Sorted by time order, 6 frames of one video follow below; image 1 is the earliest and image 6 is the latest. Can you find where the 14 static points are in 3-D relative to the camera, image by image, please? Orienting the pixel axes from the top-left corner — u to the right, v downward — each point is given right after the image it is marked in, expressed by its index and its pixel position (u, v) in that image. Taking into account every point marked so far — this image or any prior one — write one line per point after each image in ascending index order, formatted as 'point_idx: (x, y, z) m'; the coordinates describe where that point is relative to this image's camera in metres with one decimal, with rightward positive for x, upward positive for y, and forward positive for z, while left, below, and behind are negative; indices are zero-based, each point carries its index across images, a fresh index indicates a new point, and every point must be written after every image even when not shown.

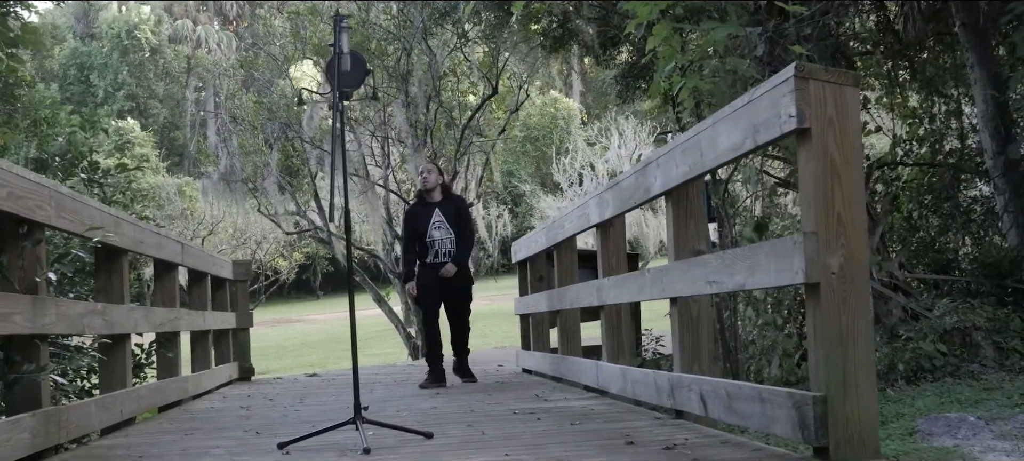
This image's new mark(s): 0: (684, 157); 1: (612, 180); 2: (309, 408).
0: (+0.5, +0.2, +2.7) m
1: (+0.4, +0.2, +3.6) m
2: (-0.9, -0.8, +4.4) m
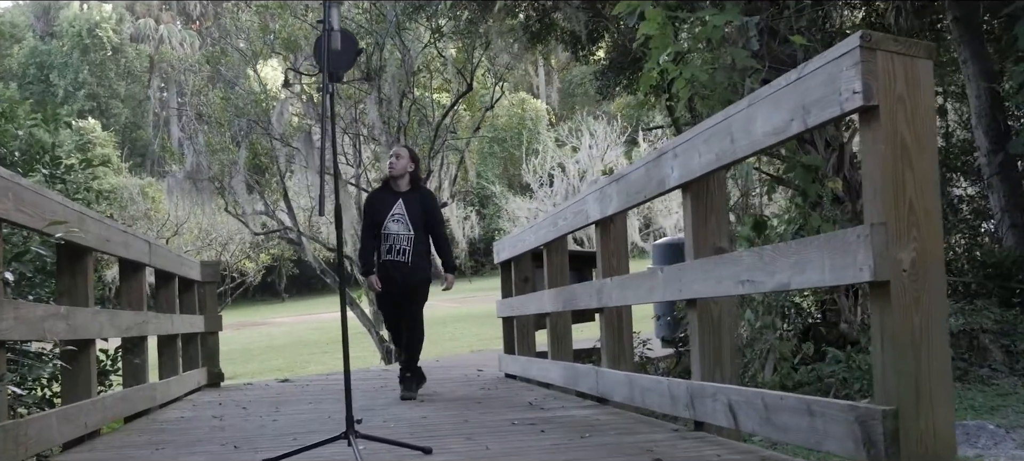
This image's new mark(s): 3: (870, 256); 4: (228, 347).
0: (+0.5, +0.2, +2.5) m
1: (+0.4, +0.2, +3.4) m
2: (-1.0, -0.8, +4.2) m
3: (+0.7, 0.0, +1.7) m
4: (-5.1, -2.1, +17.1) m
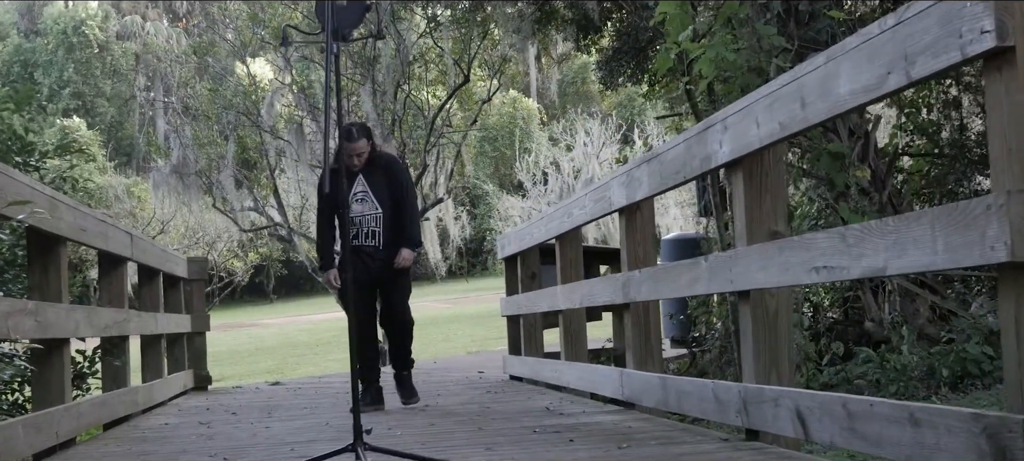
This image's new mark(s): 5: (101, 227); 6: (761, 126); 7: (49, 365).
0: (+0.6, +0.3, +2.2) m
1: (+0.4, +0.2, +3.1) m
2: (-0.9, -0.8, +3.8) m
3: (+0.7, 0.0, +1.4) m
4: (-5.2, -2.1, +16.7) m
5: (-1.6, 0.0, +3.8) m
6: (+0.6, +0.2, +2.2) m
7: (-1.6, -0.4, +3.2) m
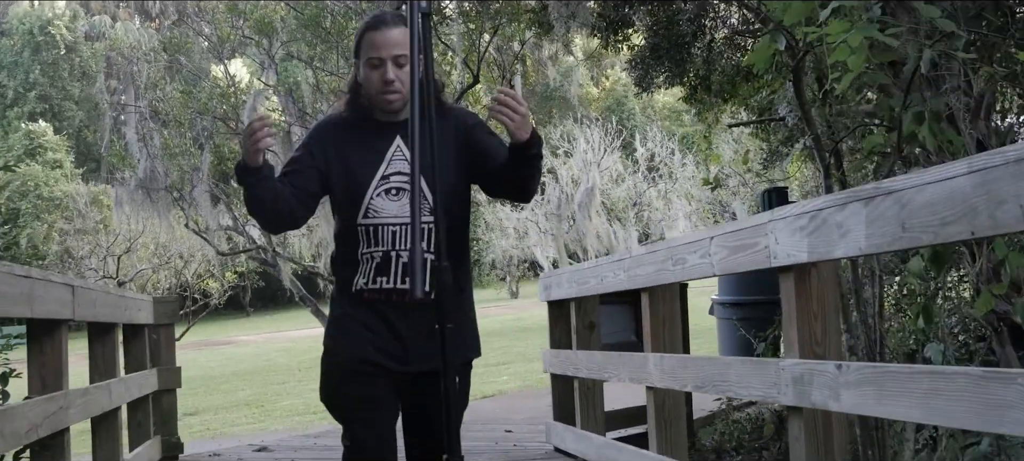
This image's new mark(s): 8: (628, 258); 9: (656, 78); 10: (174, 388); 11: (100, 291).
0: (+0.9, +0.1, +1.1) m
1: (+0.7, +0.1, +2.0) m
2: (-0.6, -0.9, +2.7) m
3: (+1.1, -0.2, +0.3) m
4: (-5.2, -2.3, +15.4) m
5: (-1.4, -0.2, +2.7) m
6: (+0.9, +0.1, +1.2) m
7: (-1.3, -0.6, +2.1) m
8: (+0.4, -0.1, +3.4) m
9: (+1.0, +1.0, +6.3) m
10: (-1.8, -0.8, +5.1) m
11: (-1.6, -0.2, +3.7) m
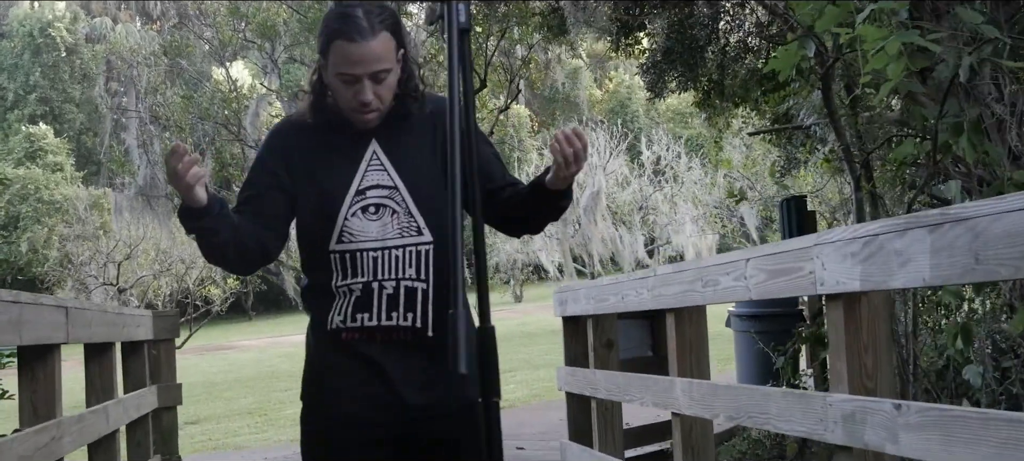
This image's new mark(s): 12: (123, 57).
0: (+1.0, +0.1, +0.9) m
1: (+0.8, 0.0, +1.8) m
2: (-0.6, -1.0, +2.5) m
3: (+1.1, -0.2, +0.2) m
4: (-5.1, -2.4, +15.2) m
5: (-1.3, -0.2, +2.5) m
6: (+1.0, 0.0, +1.0) m
7: (-1.2, -0.7, +1.9) m
8: (+0.5, -0.2, +3.2) m
9: (+1.0, +0.9, +6.2) m
10: (-1.7, -0.9, +4.9) m
11: (-1.5, -0.3, +3.5) m
12: (-4.5, +2.0, +11.1) m
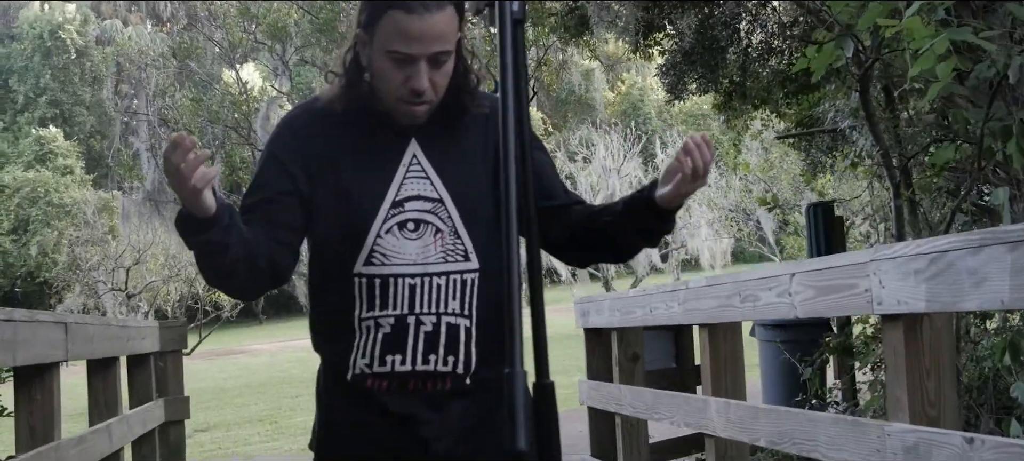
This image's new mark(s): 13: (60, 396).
0: (+1.0, 0.0, +0.8) m
1: (+0.8, 0.0, +1.7) m
2: (-0.5, -1.0, +2.3) m
3: (+1.2, -0.2, 0.0) m
4: (-4.9, -2.4, +15.1) m
5: (-1.2, -0.2, +2.3) m
6: (+1.0, 0.0, +0.8) m
7: (-1.2, -0.7, +1.8) m
8: (+0.6, -0.2, +3.0) m
9: (+1.1, +0.9, +6.0) m
10: (-1.6, -0.9, +4.8) m
11: (-1.4, -0.3, +3.4) m
12: (-4.4, +2.0, +11.0) m
13: (-1.3, -0.5, +2.8) m
